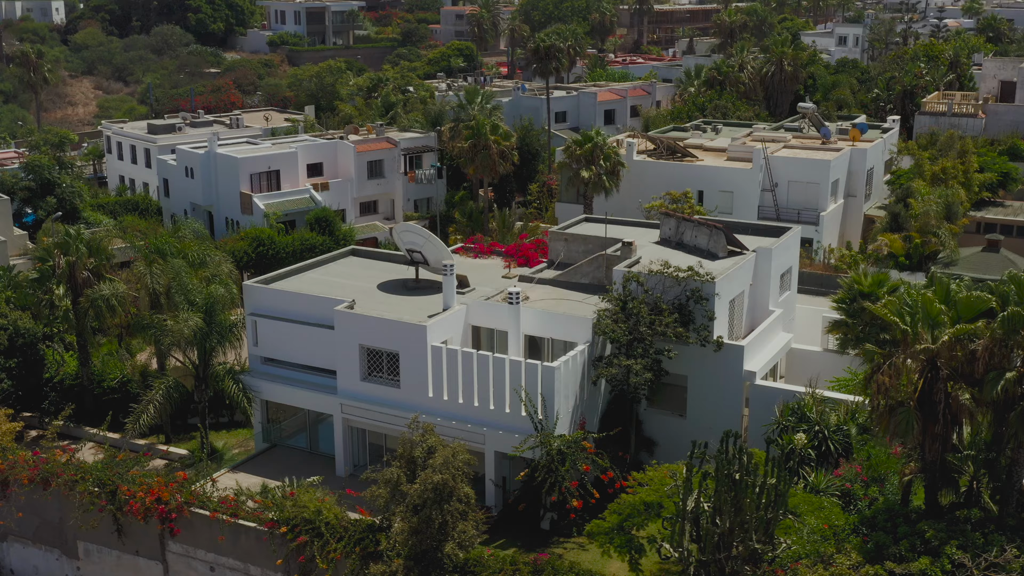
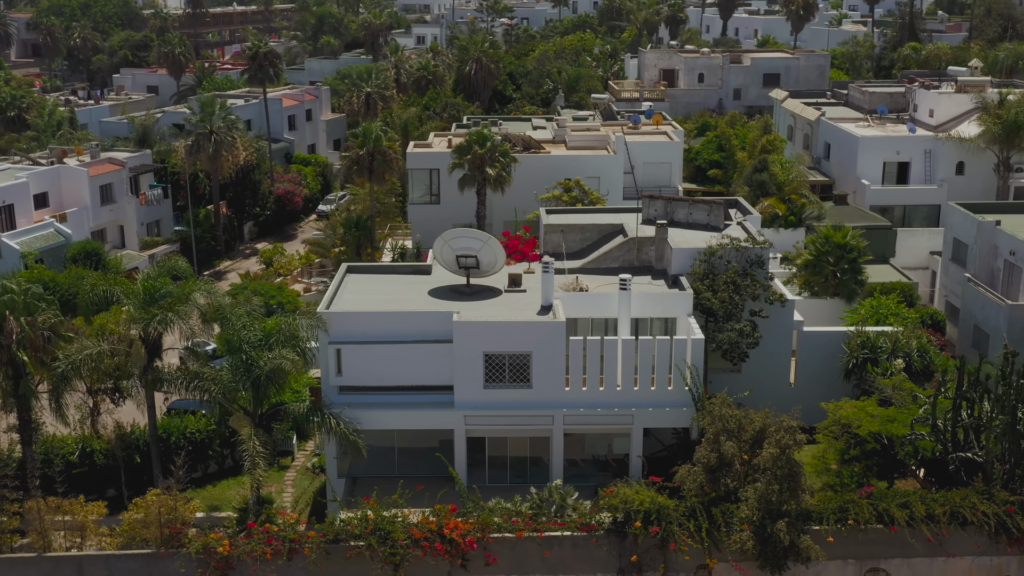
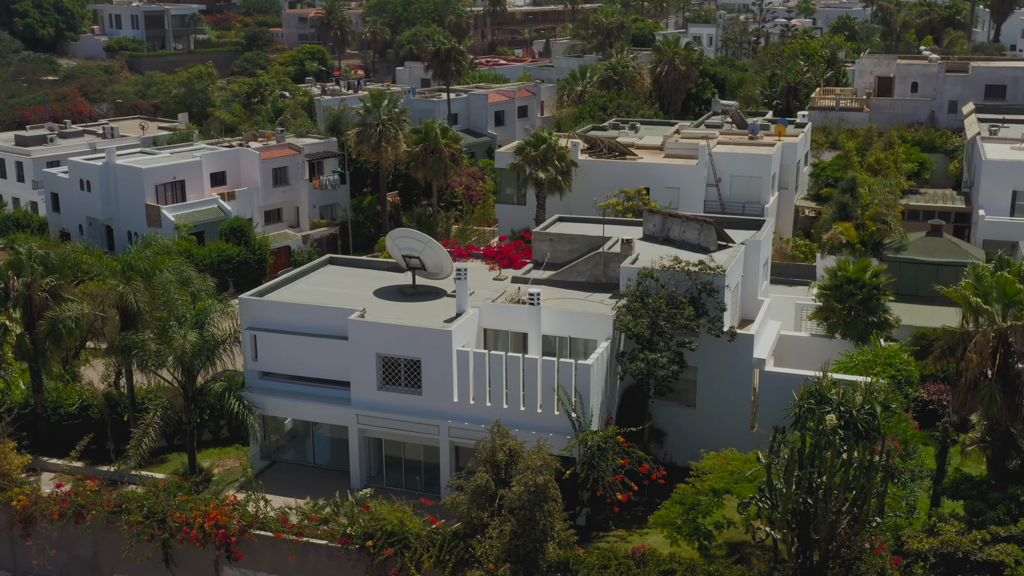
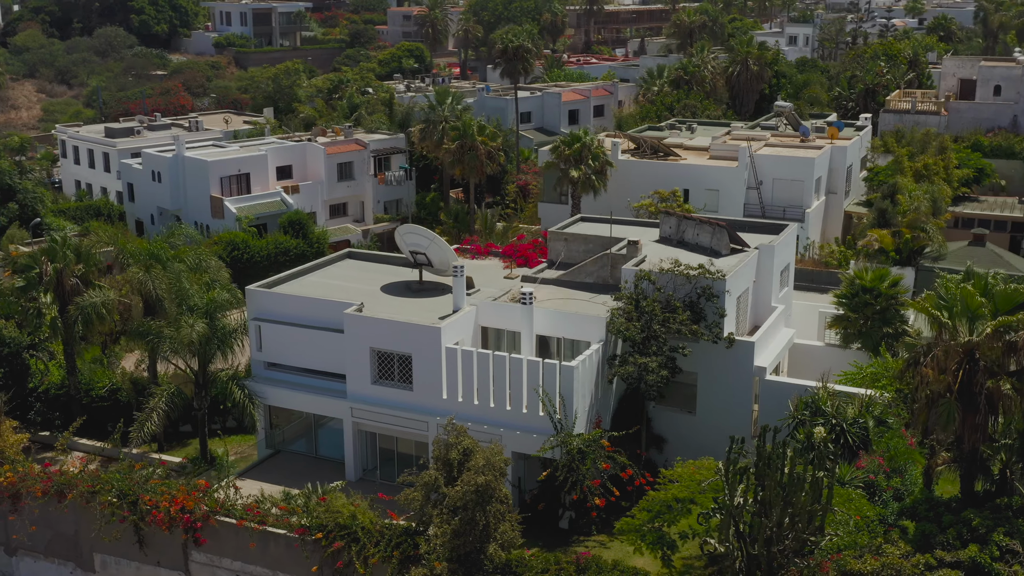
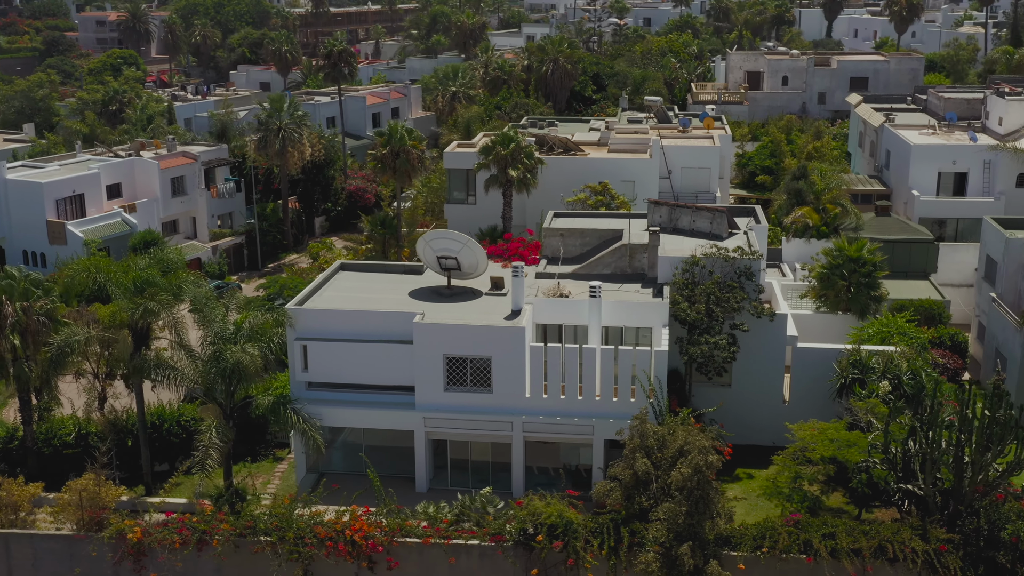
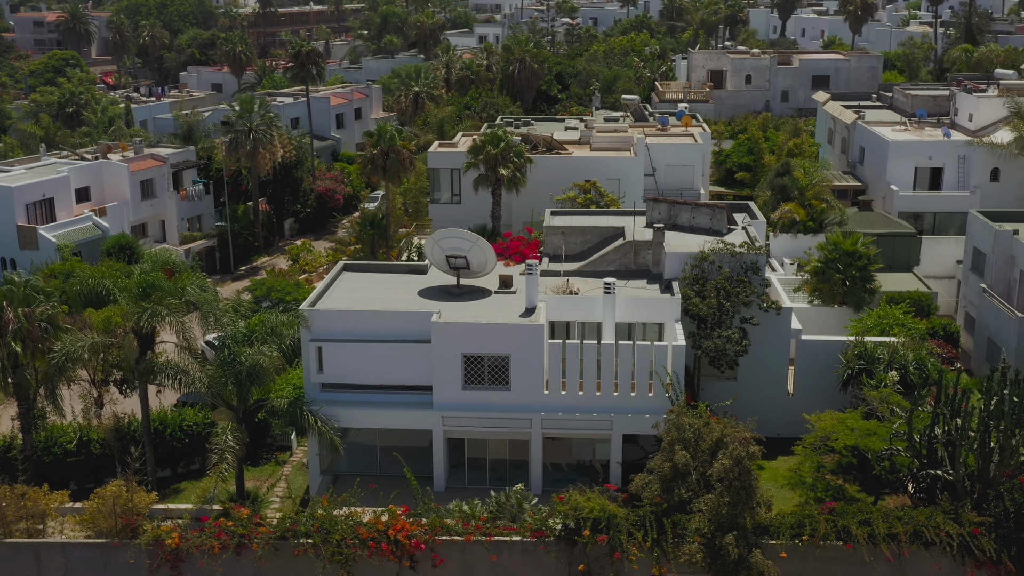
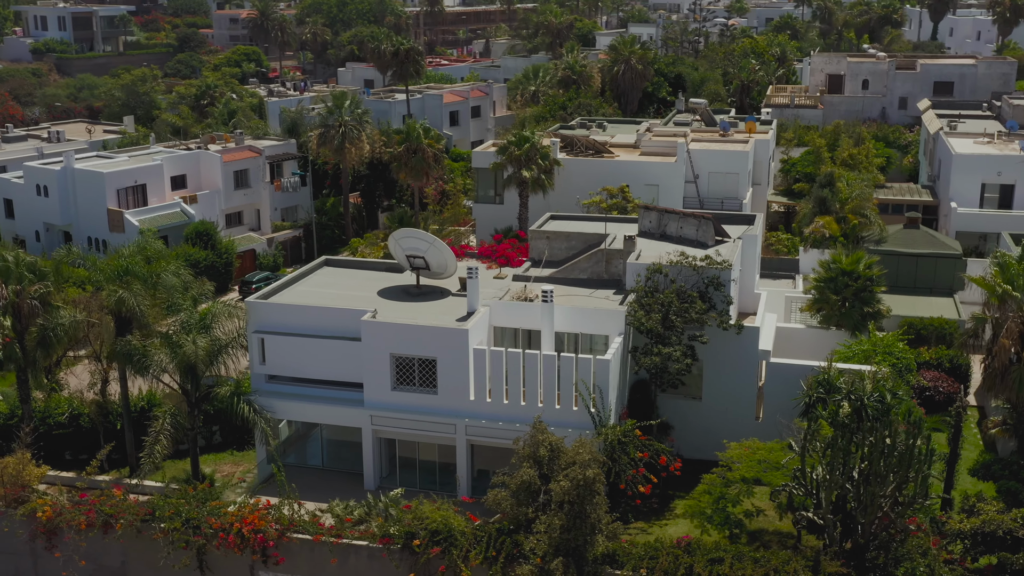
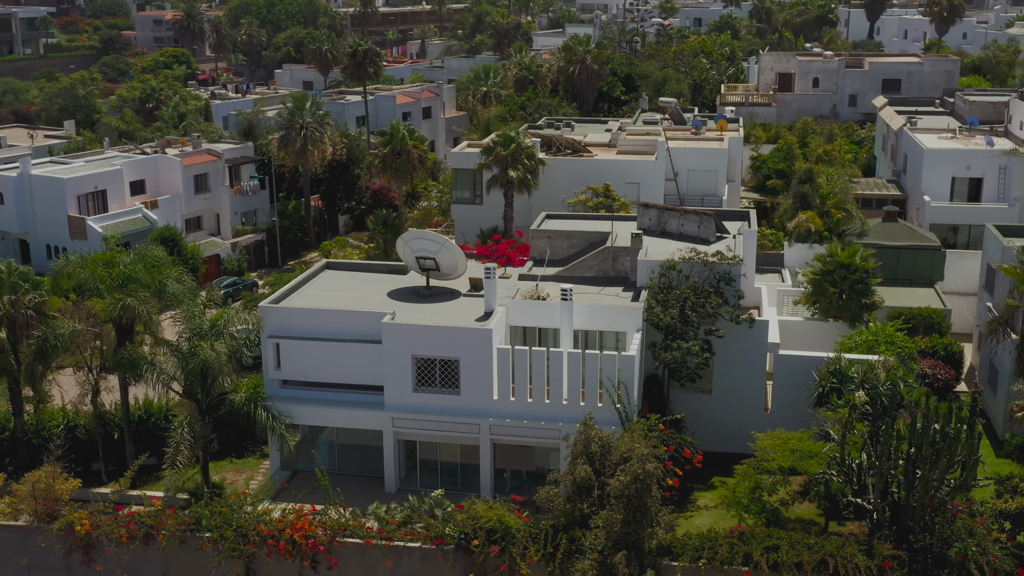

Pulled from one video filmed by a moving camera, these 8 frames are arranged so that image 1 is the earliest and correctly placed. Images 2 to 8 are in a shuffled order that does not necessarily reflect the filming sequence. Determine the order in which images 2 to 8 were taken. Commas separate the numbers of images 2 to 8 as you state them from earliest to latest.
4, 3, 7, 8, 5, 6, 2
